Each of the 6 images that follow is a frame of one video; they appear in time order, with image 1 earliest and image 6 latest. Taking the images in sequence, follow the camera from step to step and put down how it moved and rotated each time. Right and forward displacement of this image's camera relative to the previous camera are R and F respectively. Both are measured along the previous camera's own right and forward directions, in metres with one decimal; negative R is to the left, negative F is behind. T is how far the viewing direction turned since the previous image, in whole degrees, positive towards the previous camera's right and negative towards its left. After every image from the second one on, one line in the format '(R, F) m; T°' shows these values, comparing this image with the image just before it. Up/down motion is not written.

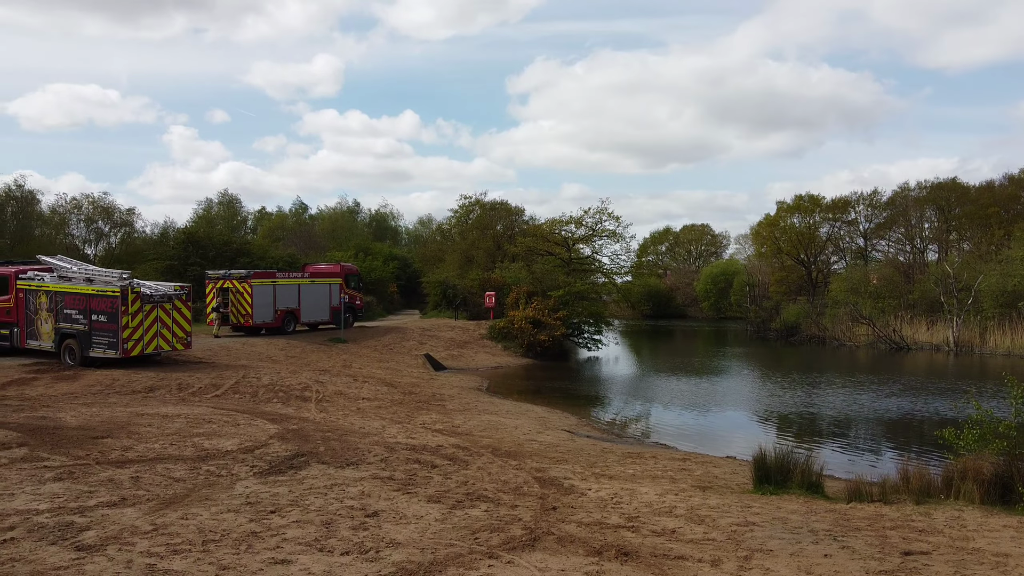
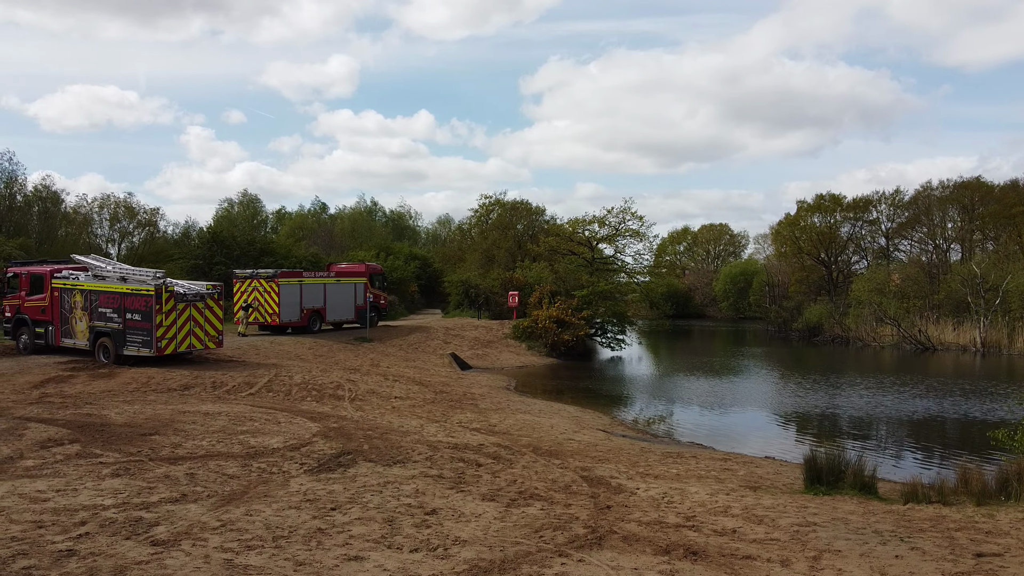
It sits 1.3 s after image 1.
(-0.4, 0.0) m; -1°
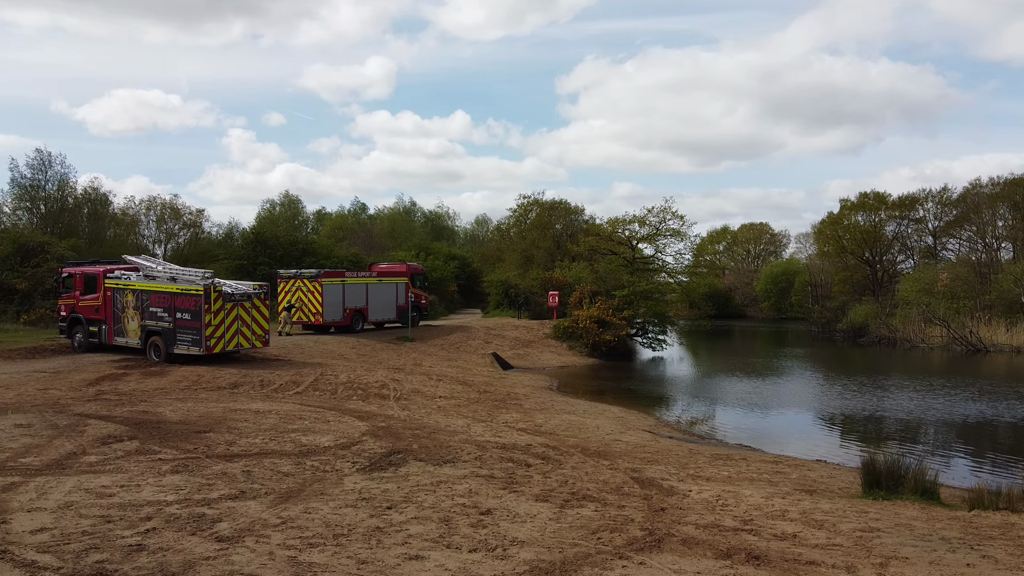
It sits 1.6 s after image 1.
(-0.2, 0.0) m; -3°
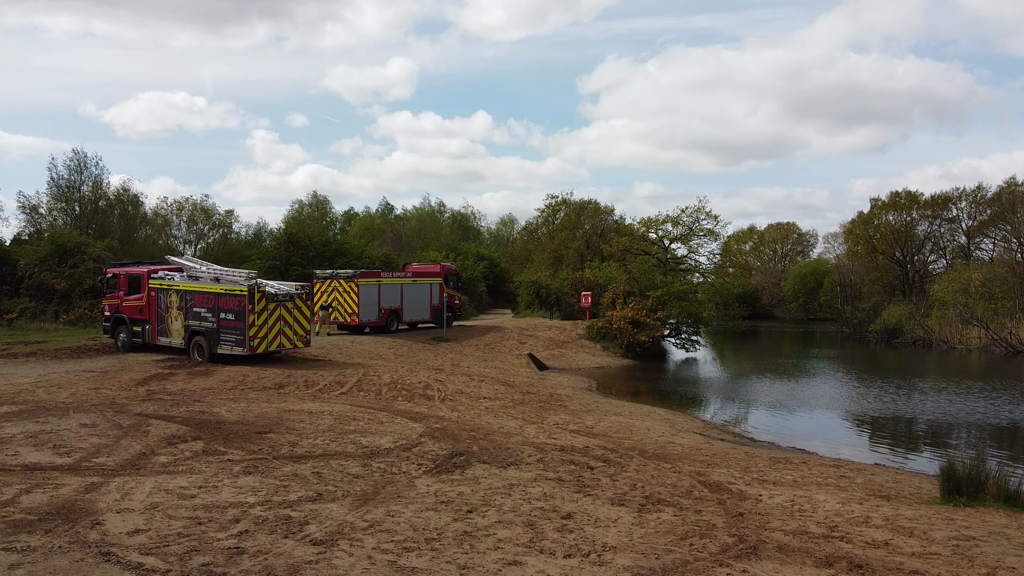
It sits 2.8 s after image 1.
(-0.5, +0.1) m; -2°
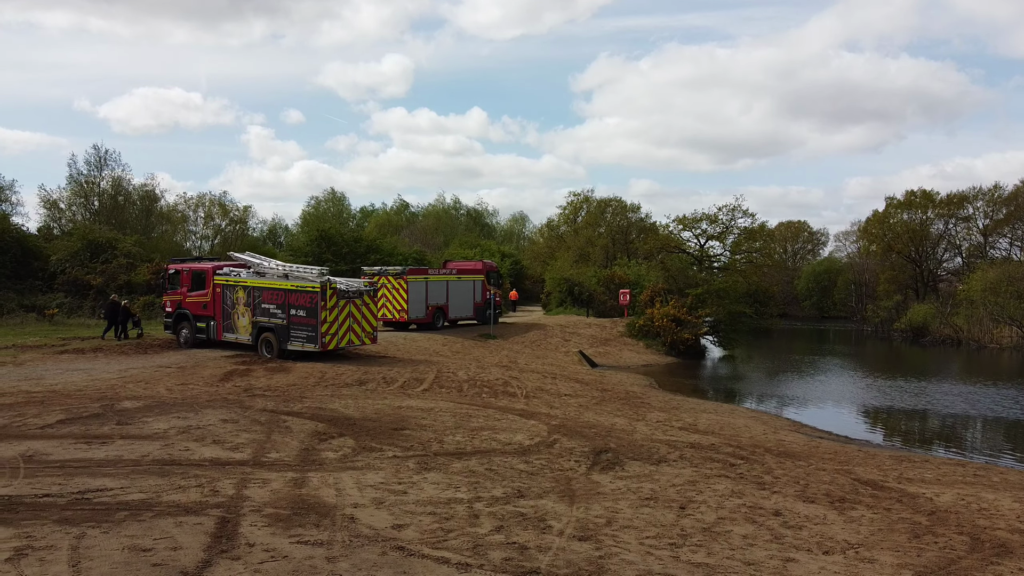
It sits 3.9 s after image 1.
(-1.9, -0.1) m; 0°
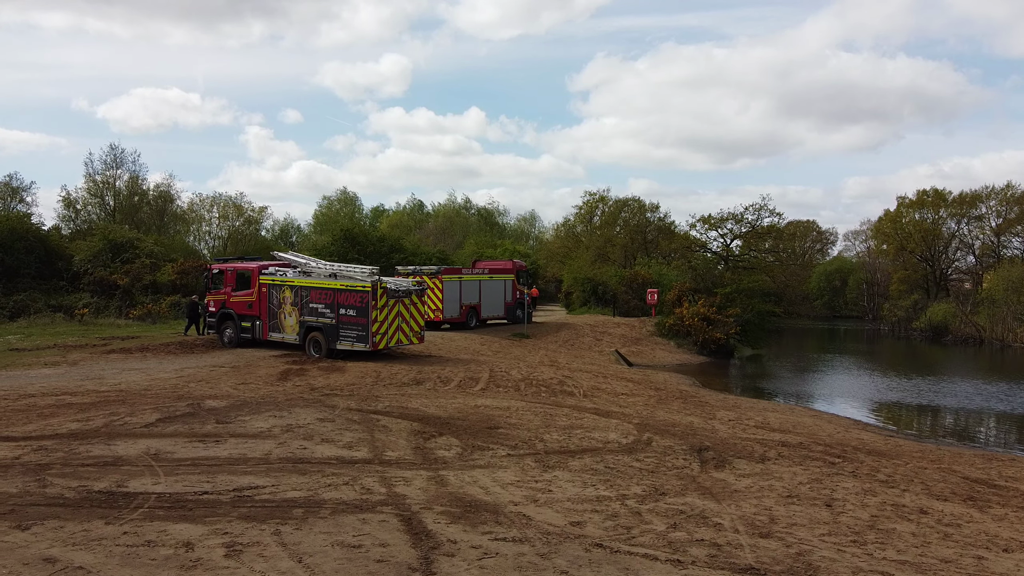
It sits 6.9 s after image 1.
(-1.3, 0.0) m; 0°
